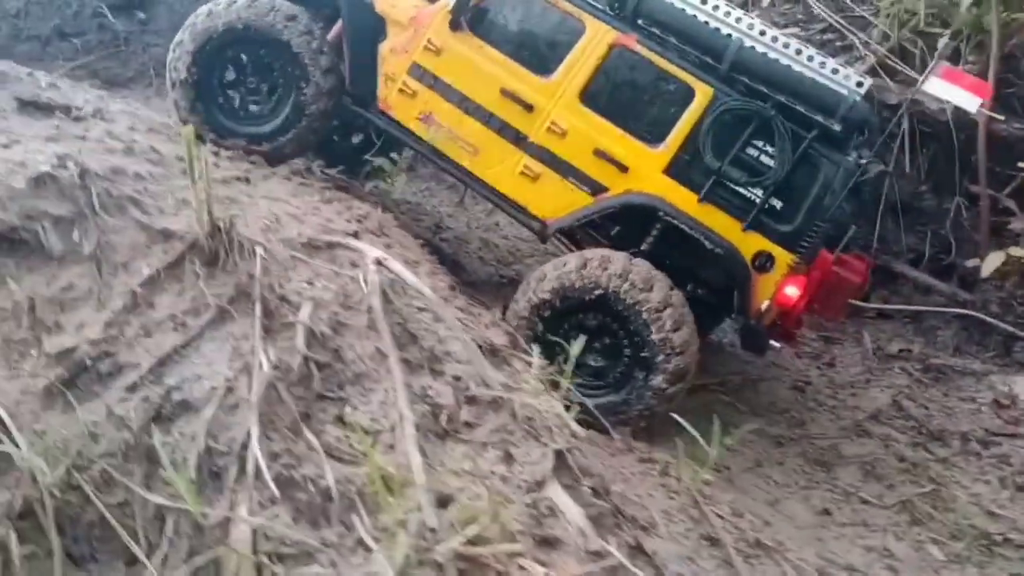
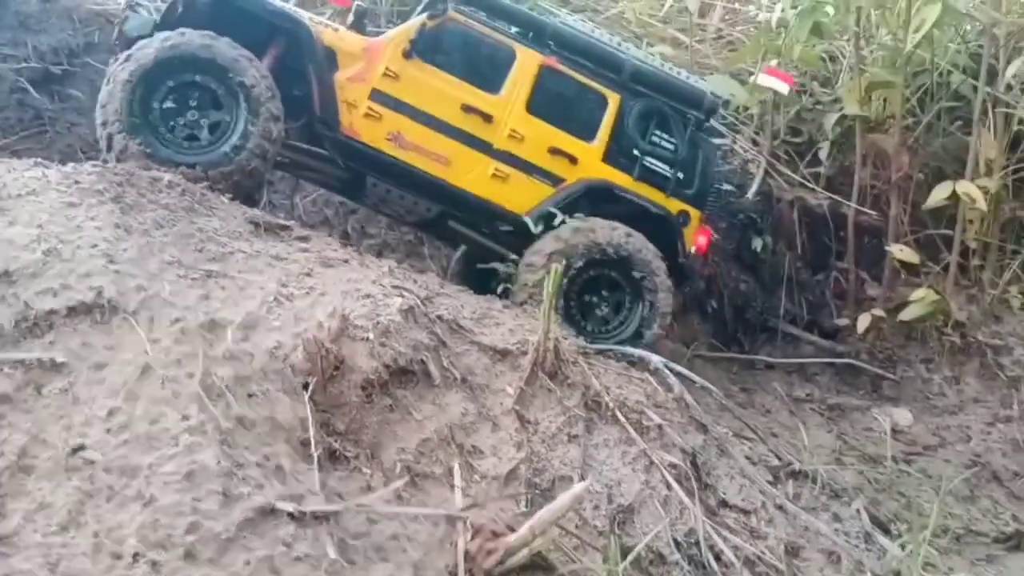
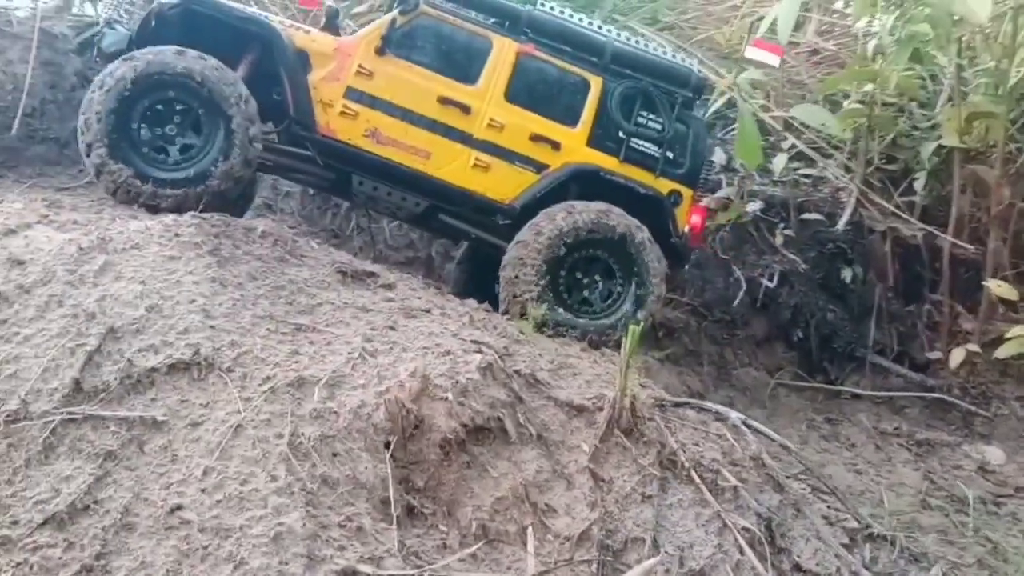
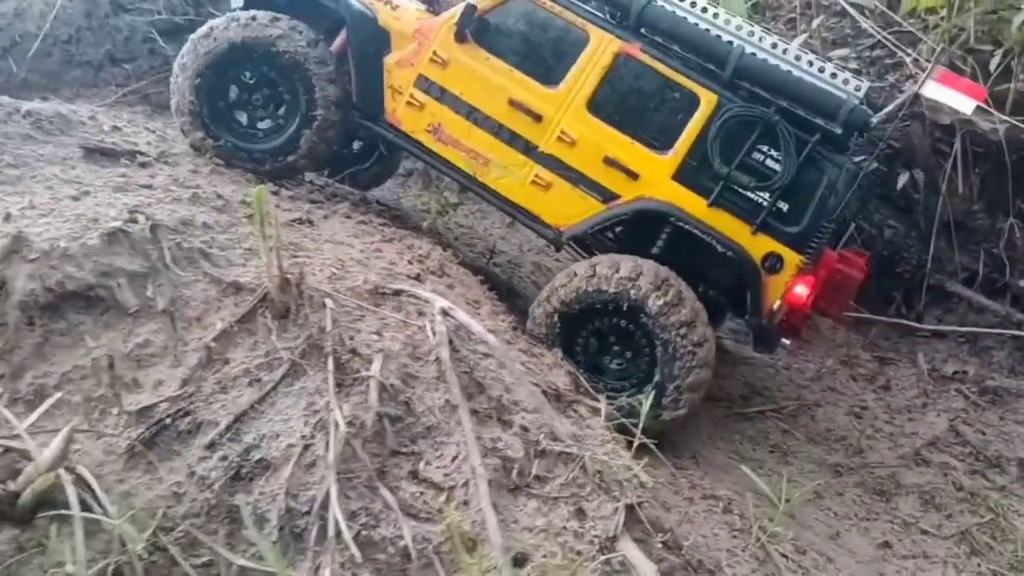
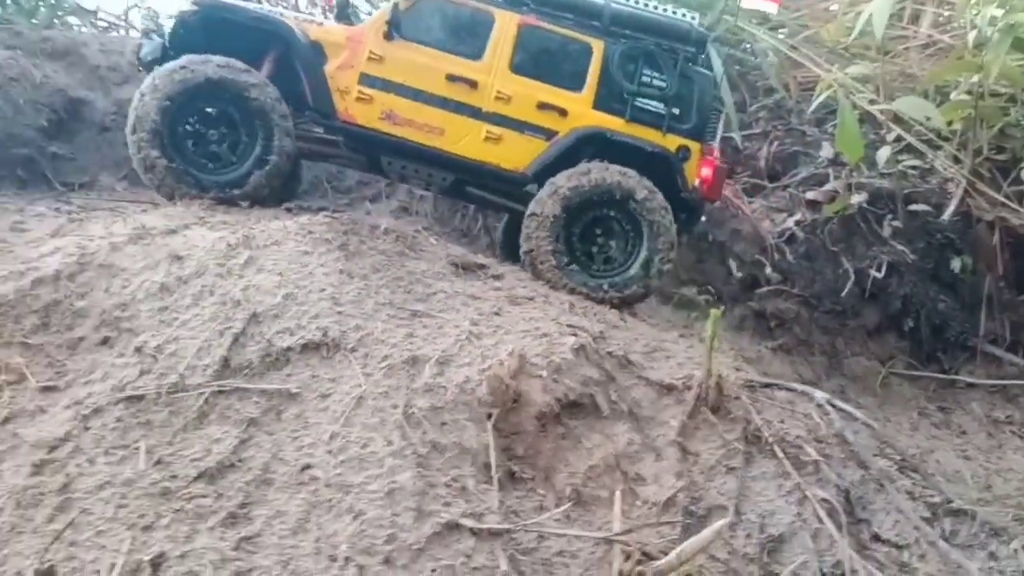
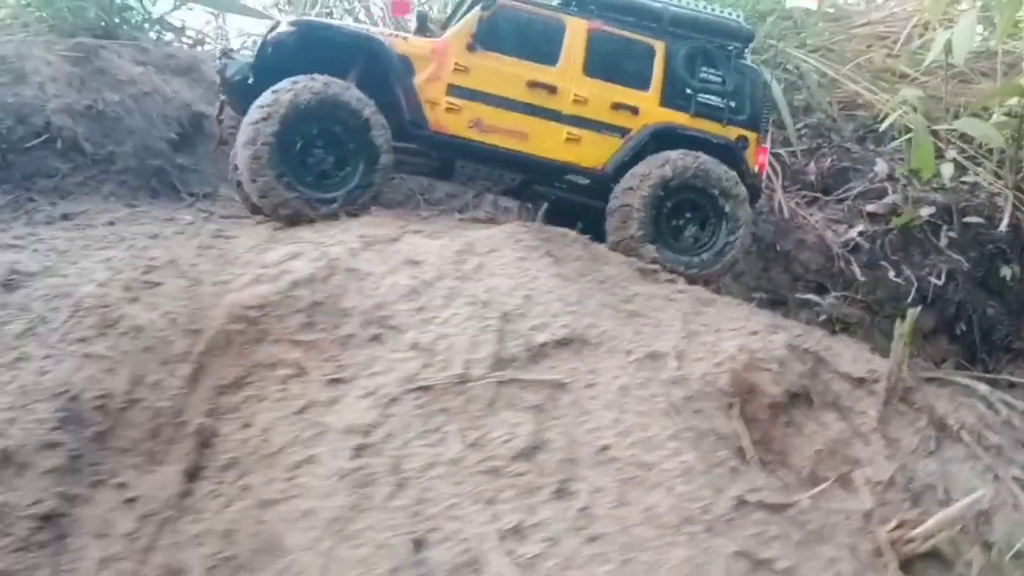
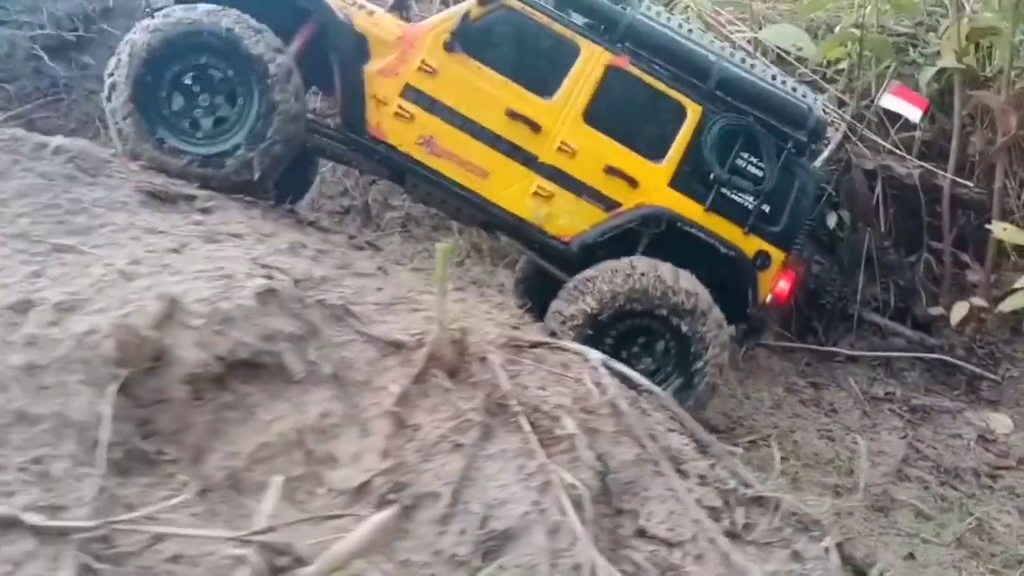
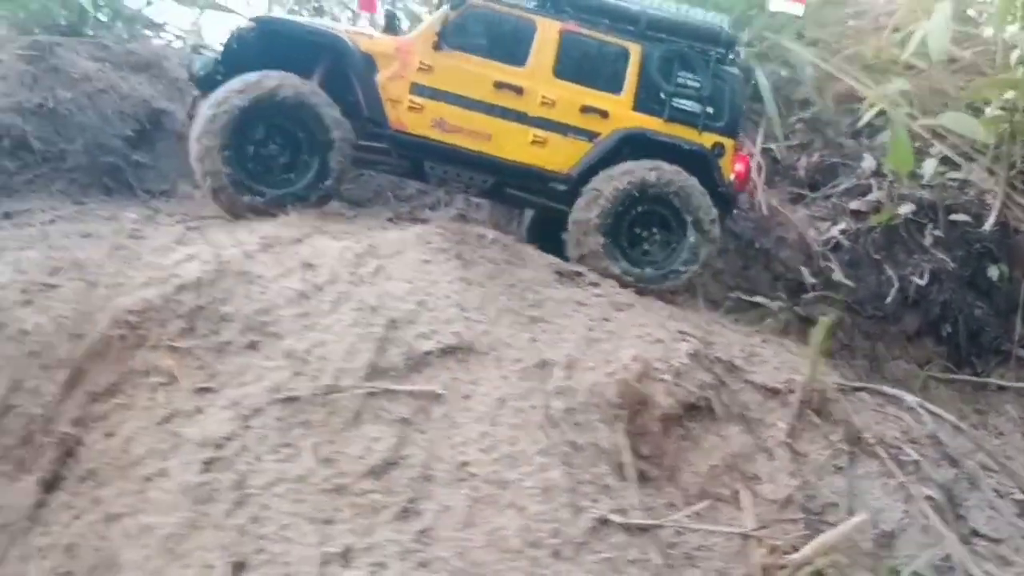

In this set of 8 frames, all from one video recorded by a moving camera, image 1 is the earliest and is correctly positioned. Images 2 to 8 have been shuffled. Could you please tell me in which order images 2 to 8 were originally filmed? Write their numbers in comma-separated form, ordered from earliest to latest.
4, 7, 2, 3, 5, 8, 6
